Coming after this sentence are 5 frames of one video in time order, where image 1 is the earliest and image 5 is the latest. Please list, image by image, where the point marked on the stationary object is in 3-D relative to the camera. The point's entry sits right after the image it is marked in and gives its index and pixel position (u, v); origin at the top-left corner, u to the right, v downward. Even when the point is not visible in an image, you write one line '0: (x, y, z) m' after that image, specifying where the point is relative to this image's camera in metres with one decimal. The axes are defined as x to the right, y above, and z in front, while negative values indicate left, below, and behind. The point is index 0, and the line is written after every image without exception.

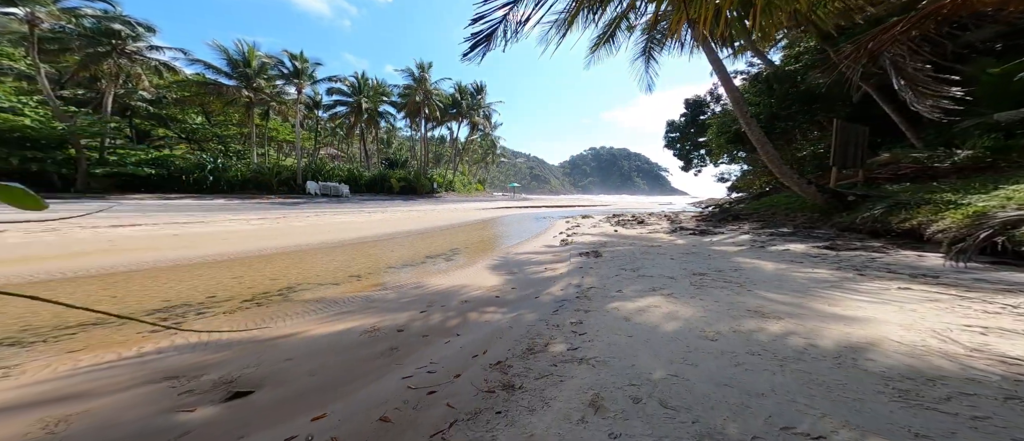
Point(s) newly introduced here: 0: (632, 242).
0: (+2.7, -0.5, +7.8) m
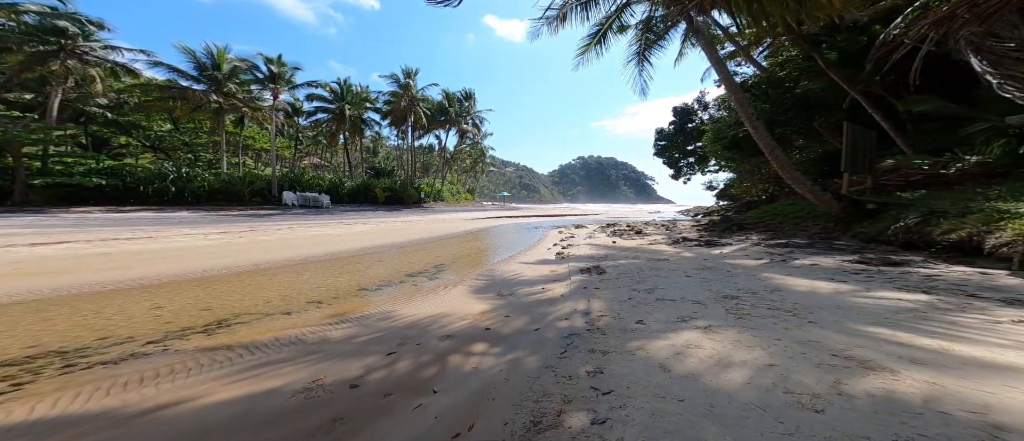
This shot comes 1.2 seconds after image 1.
0: (+2.5, -0.7, +7.1) m
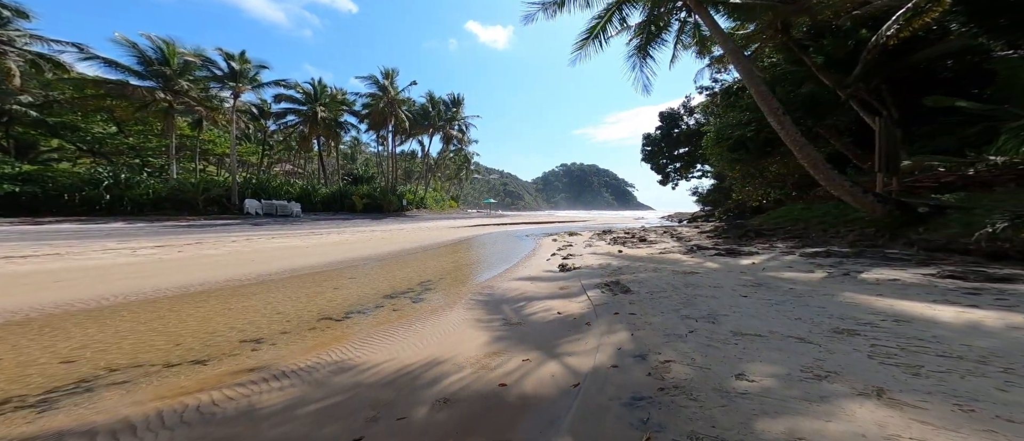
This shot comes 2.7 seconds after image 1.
0: (+2.4, -0.8, +6.1) m
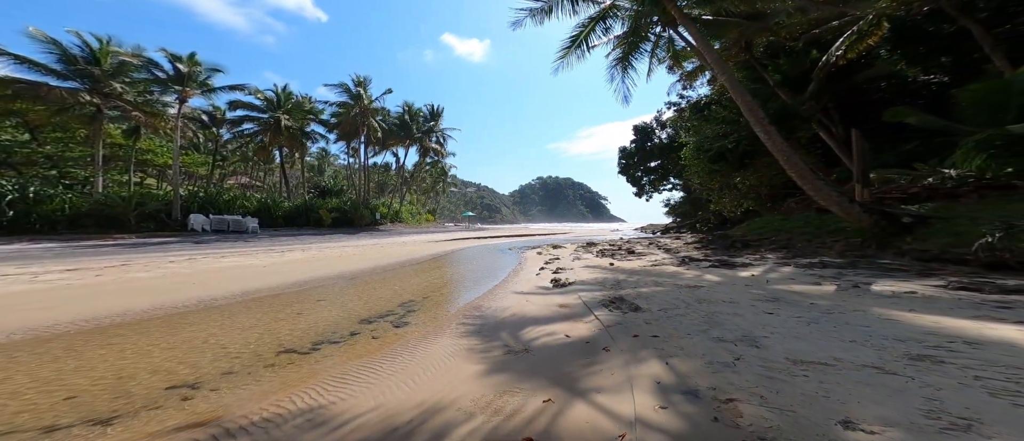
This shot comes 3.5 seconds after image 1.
0: (+2.3, -1.0, +5.8) m
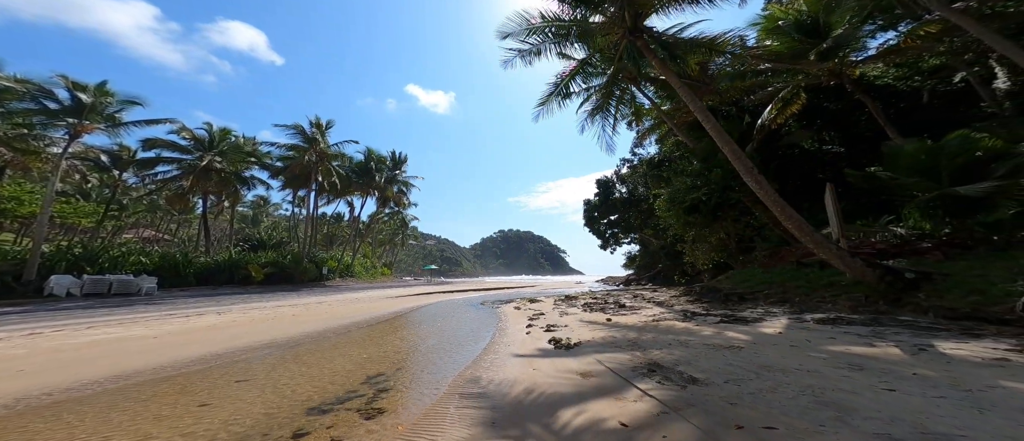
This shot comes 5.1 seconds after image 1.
0: (+2.3, -1.7, +4.9) m
